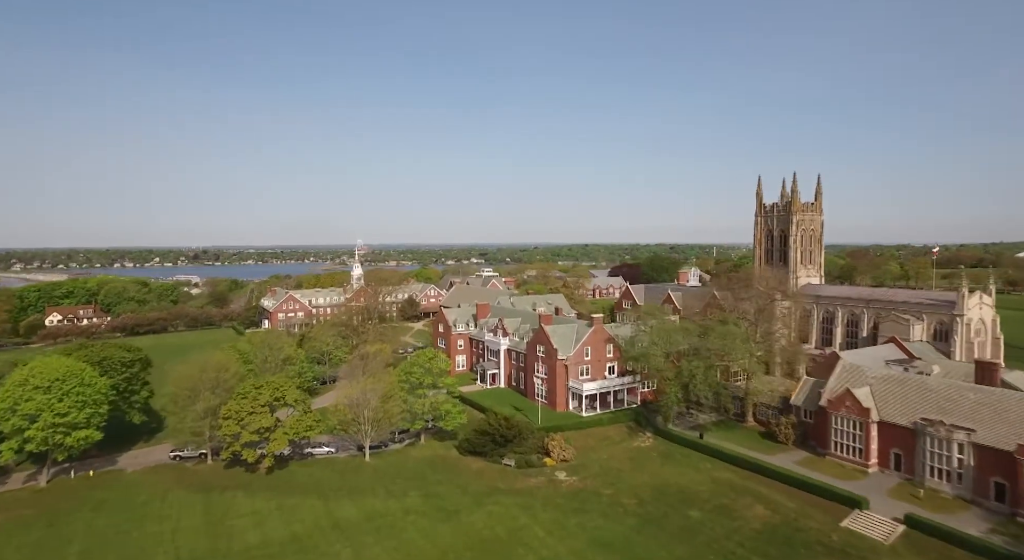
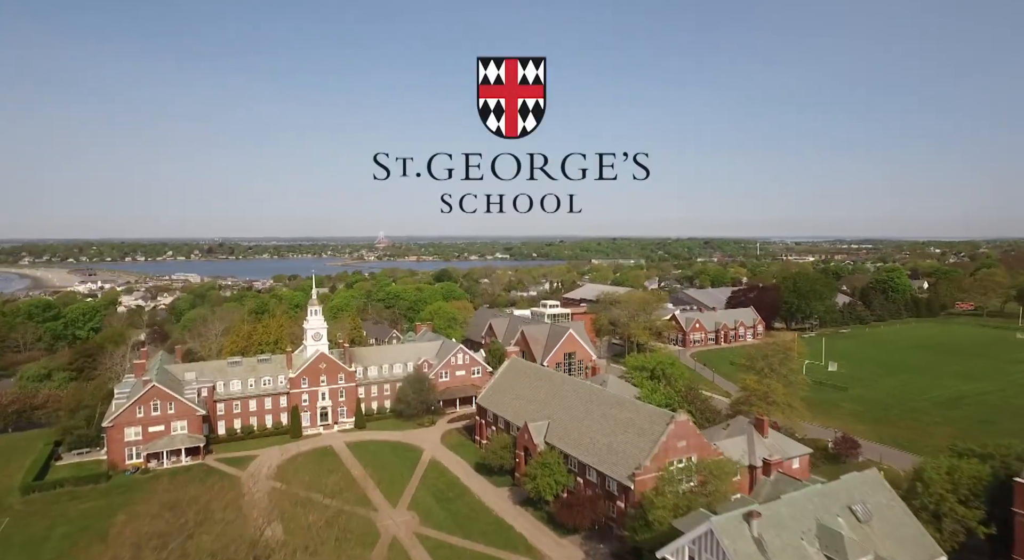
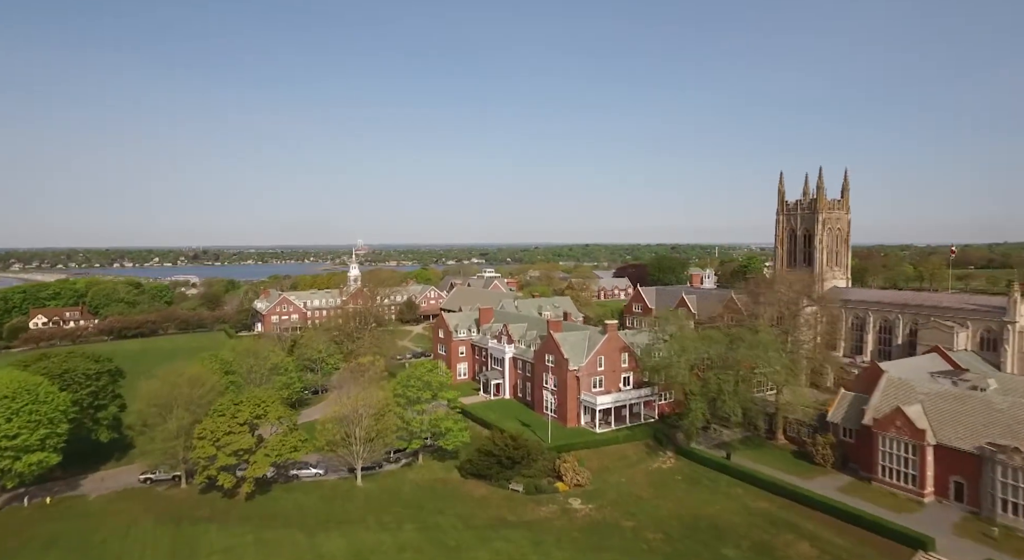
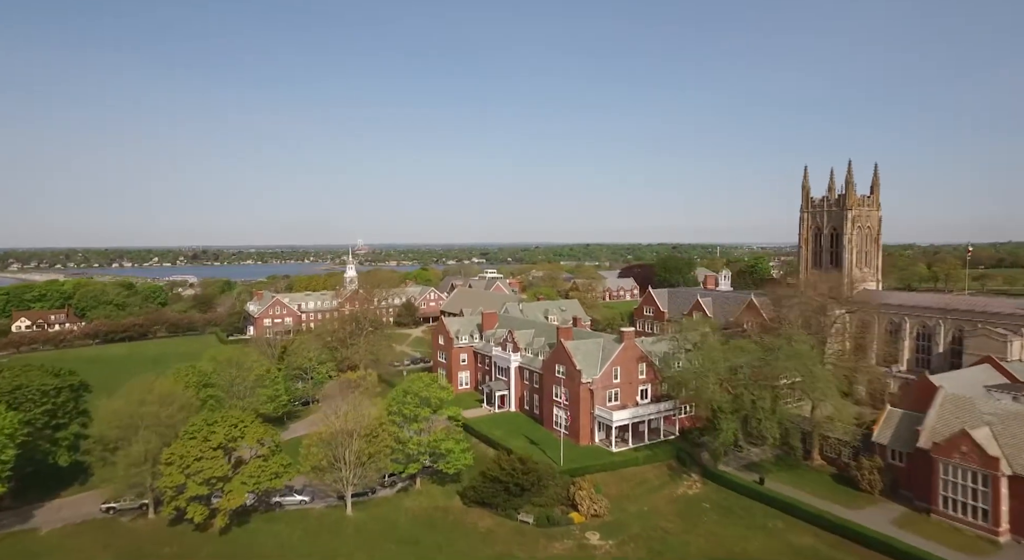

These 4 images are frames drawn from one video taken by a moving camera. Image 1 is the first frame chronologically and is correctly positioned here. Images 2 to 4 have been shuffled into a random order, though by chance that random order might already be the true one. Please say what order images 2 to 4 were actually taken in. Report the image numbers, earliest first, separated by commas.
3, 4, 2
